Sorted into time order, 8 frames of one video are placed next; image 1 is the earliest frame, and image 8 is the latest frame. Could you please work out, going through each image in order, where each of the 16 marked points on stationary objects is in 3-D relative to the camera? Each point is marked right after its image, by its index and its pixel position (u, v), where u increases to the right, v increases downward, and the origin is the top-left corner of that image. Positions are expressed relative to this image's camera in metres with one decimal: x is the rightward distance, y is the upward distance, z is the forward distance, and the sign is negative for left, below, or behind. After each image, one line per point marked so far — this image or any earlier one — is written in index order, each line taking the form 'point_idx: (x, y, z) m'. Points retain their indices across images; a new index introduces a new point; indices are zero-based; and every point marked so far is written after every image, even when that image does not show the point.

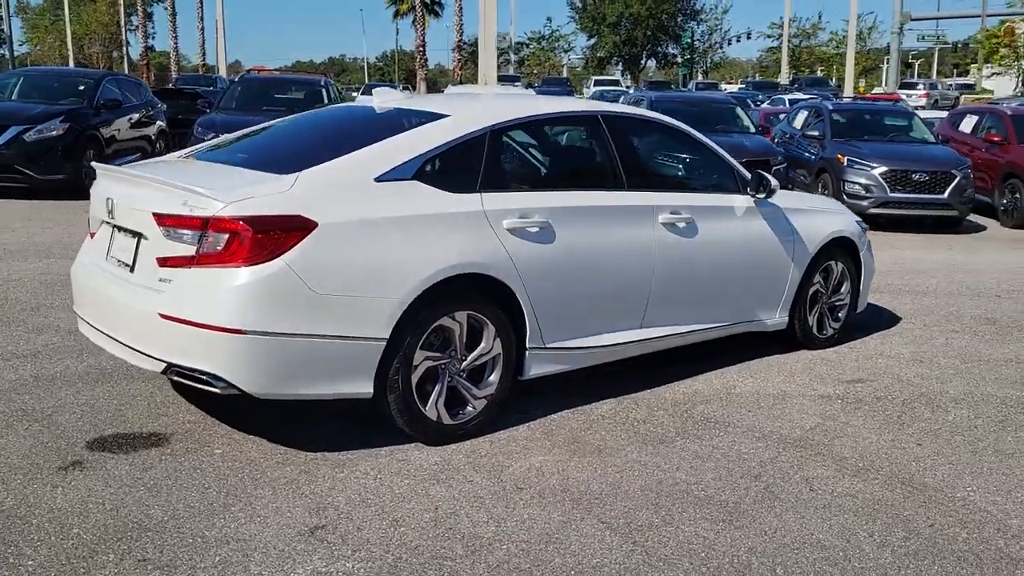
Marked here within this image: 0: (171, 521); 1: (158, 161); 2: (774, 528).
0: (-1.4, -1.0, +3.8) m
1: (-2.0, +0.7, +5.2) m
2: (+1.2, -1.1, +3.9) m
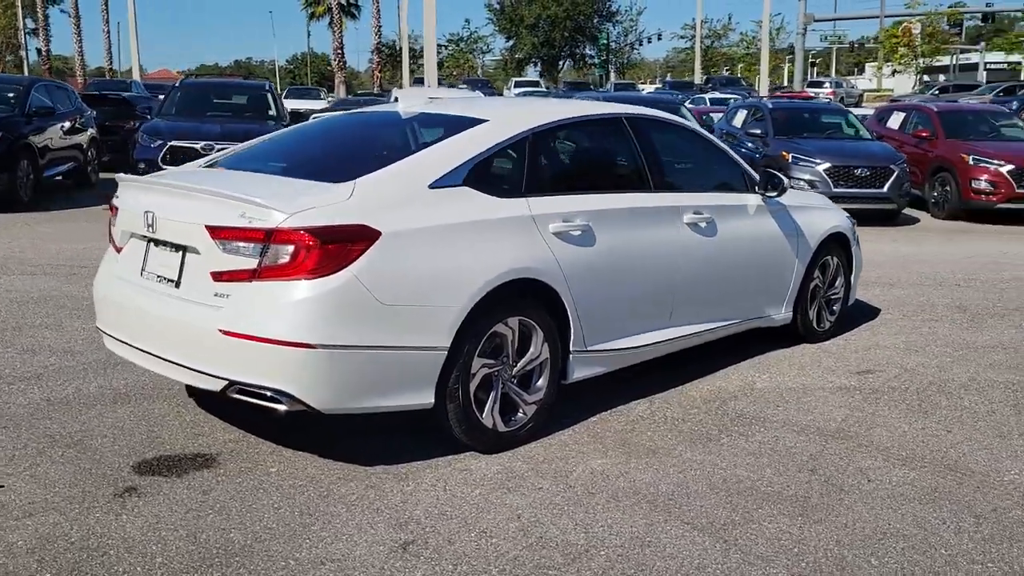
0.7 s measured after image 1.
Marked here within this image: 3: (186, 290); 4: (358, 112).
0: (-1.0, -1.1, +3.7) m
1: (-1.8, +0.6, +5.0) m
2: (+1.5, -1.1, +4.0) m
3: (-1.6, 0.0, +4.3) m
4: (-1.1, +1.2, +5.8) m
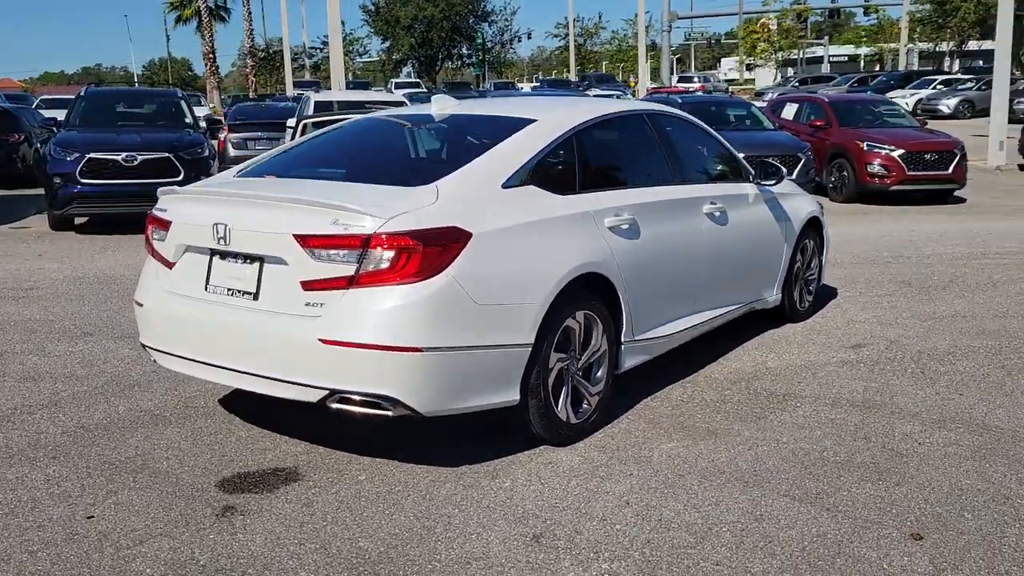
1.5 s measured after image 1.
0: (-0.5, -1.1, +3.7) m
1: (-1.5, +0.6, +4.8) m
2: (+2.0, -1.0, +4.4) m
3: (-1.1, -0.1, +4.2) m
4: (-0.9, +1.1, +5.8) m
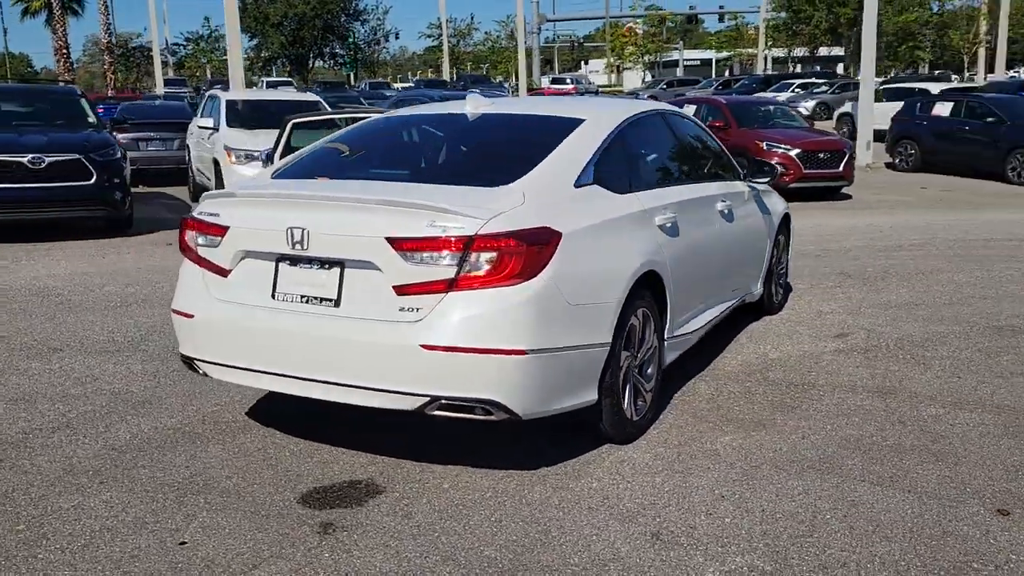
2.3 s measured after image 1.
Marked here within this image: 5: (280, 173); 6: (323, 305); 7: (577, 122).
0: (+0.1, -1.1, +3.6) m
1: (-1.2, +0.5, +4.6) m
2: (+2.4, -0.9, +4.6) m
3: (-0.7, -0.1, +4.1) m
4: (-0.7, +1.1, +5.7) m
5: (-1.3, +0.7, +5.1) m
6: (-0.9, -0.1, +4.1) m
7: (+0.4, +1.0, +5.2) m
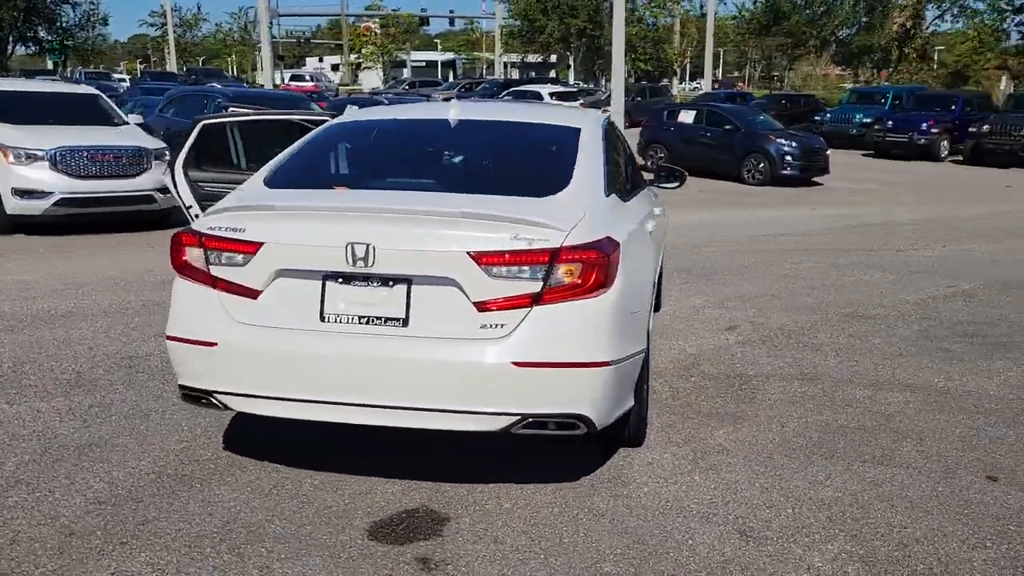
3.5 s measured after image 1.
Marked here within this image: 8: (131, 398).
0: (+0.5, -1.1, +3.6) m
1: (-1.0, +0.4, +4.2) m
2: (+2.5, -0.9, +5.3) m
3: (-0.4, -0.2, +3.8) m
4: (-0.9, +1.0, +5.3) m
5: (-1.3, +0.6, +4.6) m
6: (-0.5, -0.2, +3.9) m
7: (+0.3, +1.0, +5.2) m
8: (-2.4, -0.7, +5.7) m
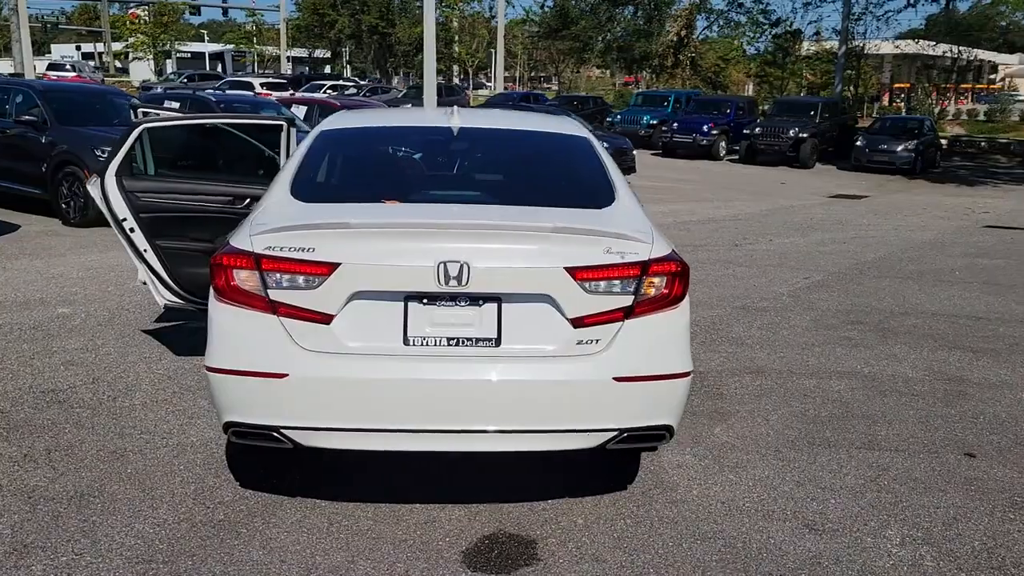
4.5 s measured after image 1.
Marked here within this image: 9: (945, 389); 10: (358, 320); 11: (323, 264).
0: (+1.0, -1.2, +3.7) m
1: (-0.7, +0.3, +3.9) m
2: (+2.5, -0.9, +5.8) m
3: (0.0, -0.2, +3.7) m
4: (-0.9, +0.9, +5.0) m
5: (-1.1, +0.5, +4.3) m
6: (-0.1, -0.2, +3.7) m
7: (+0.4, +0.9, +5.2) m
8: (-2.4, -0.8, +5.0) m
9: (+3.2, -0.8, +6.6) m
10: (-0.6, -0.1, +3.7) m
11: (-0.8, +0.1, +3.6) m
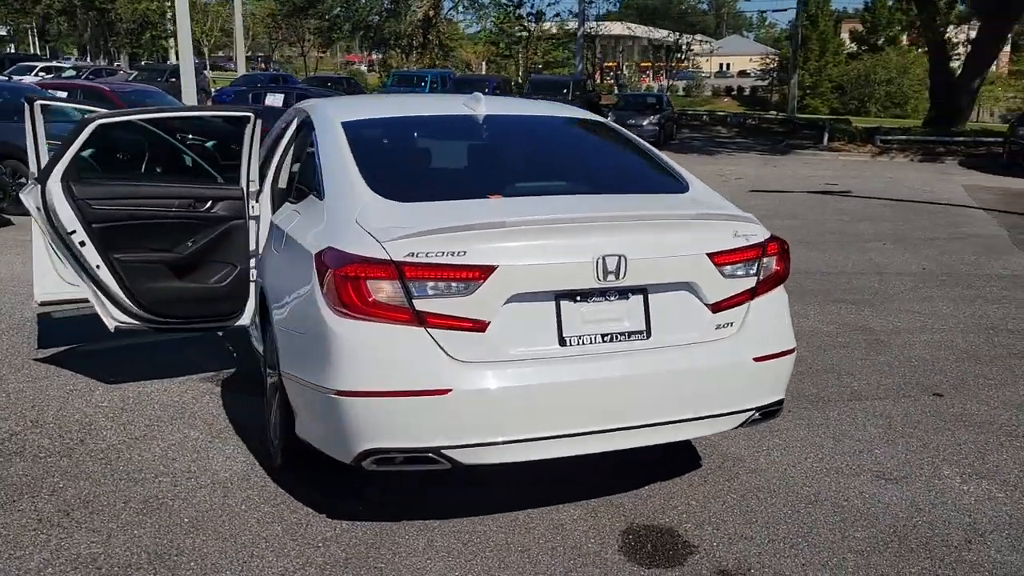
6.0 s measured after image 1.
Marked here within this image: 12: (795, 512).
0: (+1.6, -1.1, +4.0) m
1: (-0.1, +0.3, +3.7) m
2: (+2.5, -0.6, +6.4) m
3: (+0.6, -0.2, +3.7) m
4: (-0.7, +0.9, +4.7) m
5: (-0.6, +0.4, +3.9) m
6: (+0.5, -0.2, +3.6) m
7: (+0.4, +1.0, +5.2) m
8: (-2.0, -1.0, +4.3) m
9: (+2.9, -0.4, +7.4) m
10: (0.0, -0.1, +3.4) m
11: (-0.1, +0.1, +3.4) m
12: (+1.3, -1.0, +4.1) m
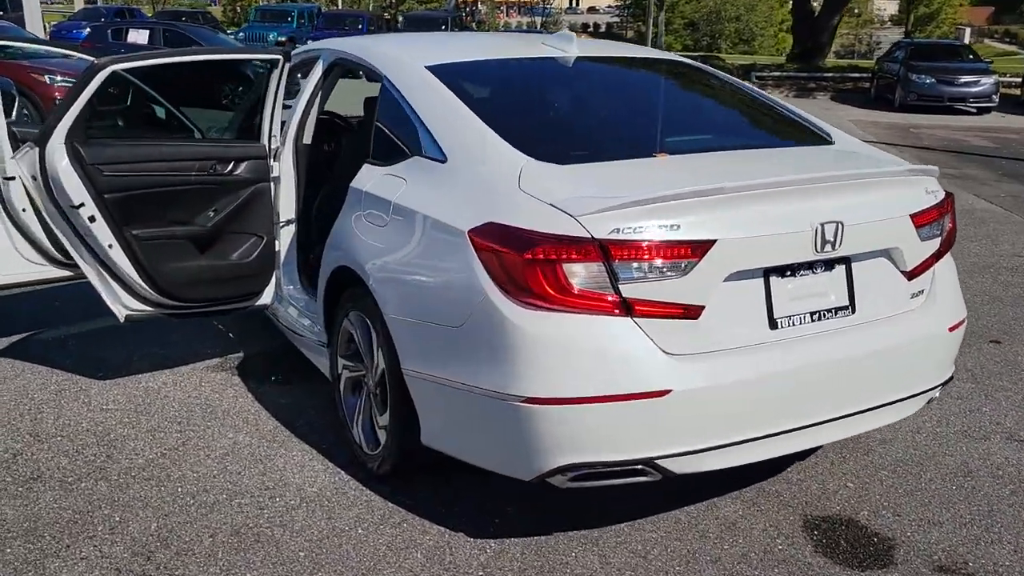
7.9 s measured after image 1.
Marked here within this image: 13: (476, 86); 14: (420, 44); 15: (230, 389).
0: (+2.2, -0.9, +3.8) m
1: (+0.5, +0.4, +3.1) m
2: (+2.7, -0.2, +6.2) m
3: (+1.3, -0.1, +3.3) m
4: (-0.2, +1.0, +4.0) m
5: (0.0, +0.5, +3.2) m
6: (+1.1, -0.1, +3.2) m
7: (+0.9, +1.2, +4.6) m
8: (-1.4, -0.9, +3.5) m
9: (+3.0, 0.0, +7.2) m
10: (+0.7, -0.1, +2.9) m
11: (+0.6, +0.1, +2.8) m
12: (+1.9, -0.9, +3.8) m
13: (-0.1, +0.9, +3.8) m
14: (-0.4, +1.2, +4.2) m
15: (-1.6, -0.6, +4.9) m
